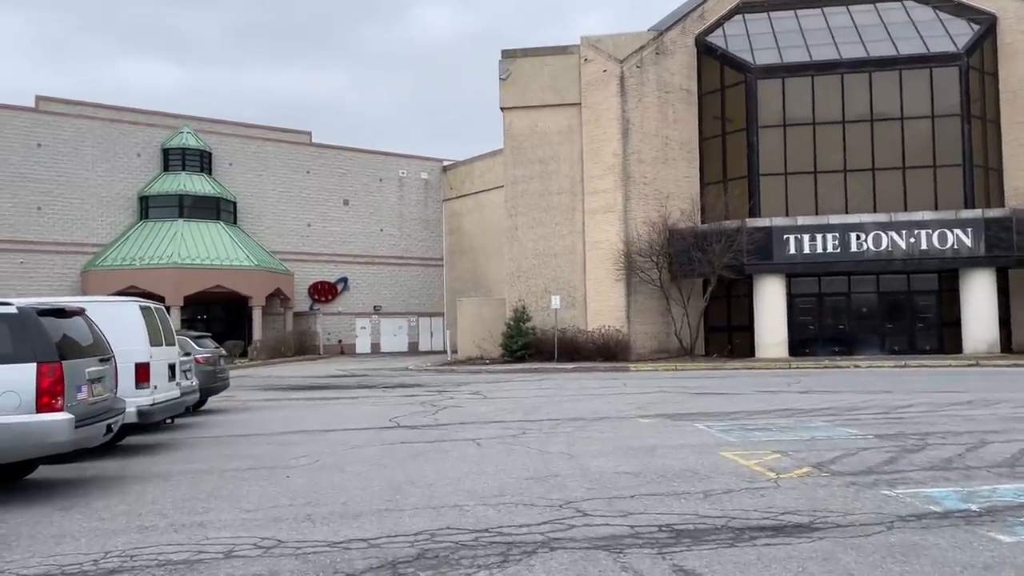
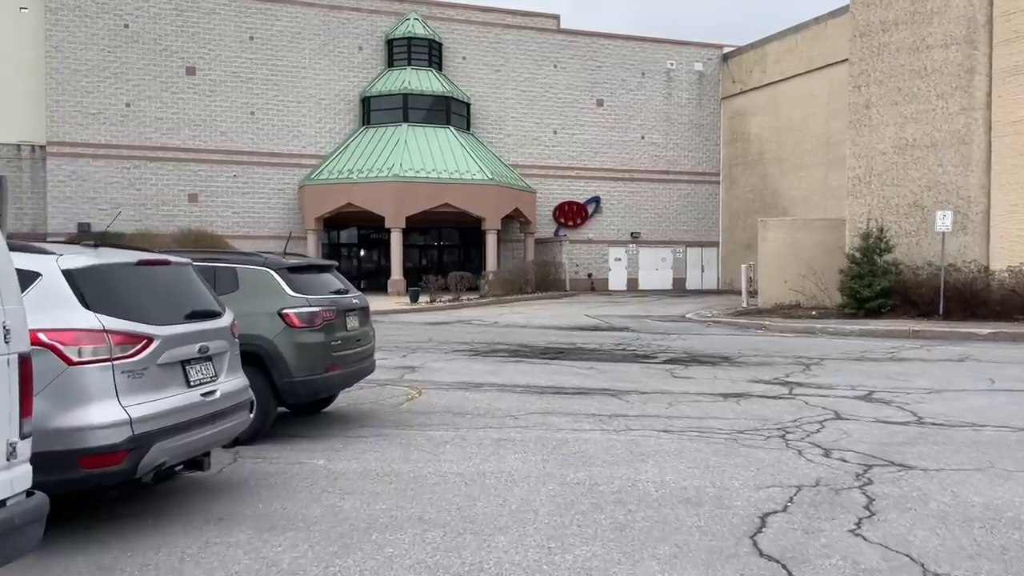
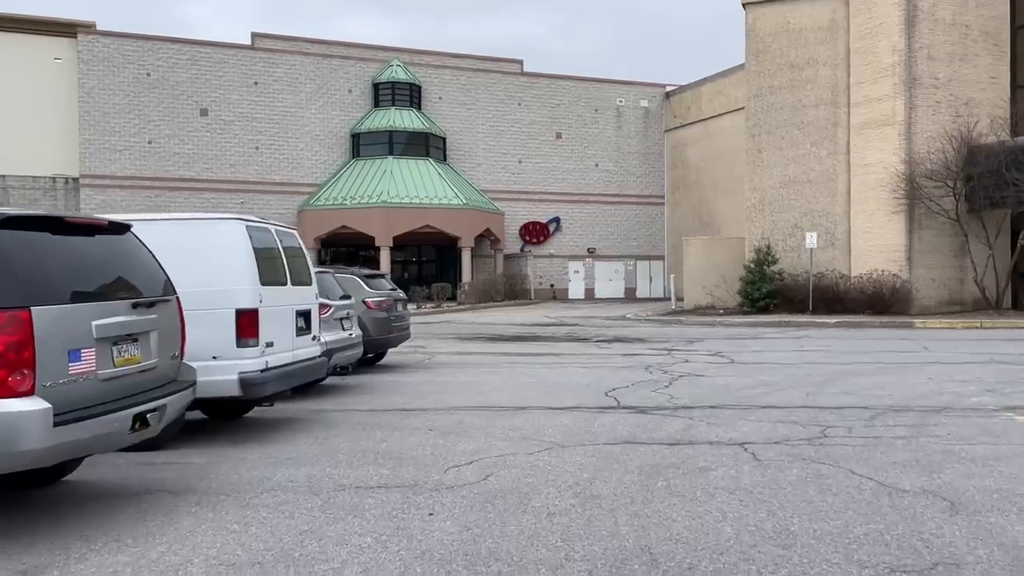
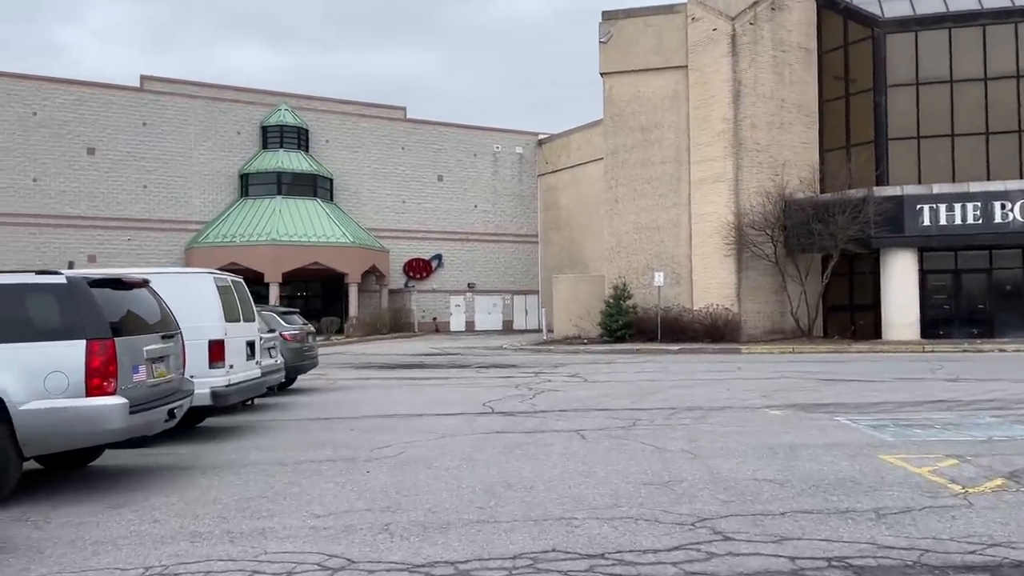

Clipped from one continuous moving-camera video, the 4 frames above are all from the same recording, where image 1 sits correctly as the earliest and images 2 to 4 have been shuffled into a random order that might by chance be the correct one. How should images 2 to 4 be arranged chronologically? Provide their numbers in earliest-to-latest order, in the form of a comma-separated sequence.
4, 3, 2
